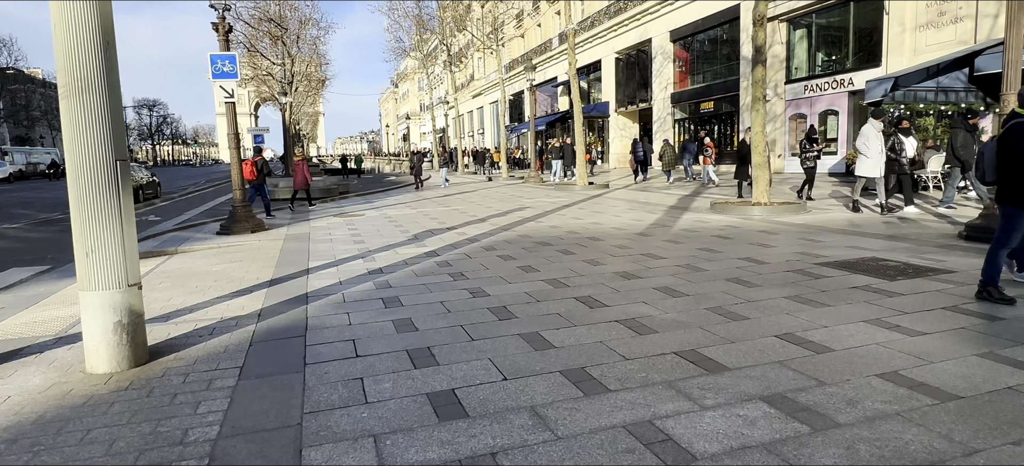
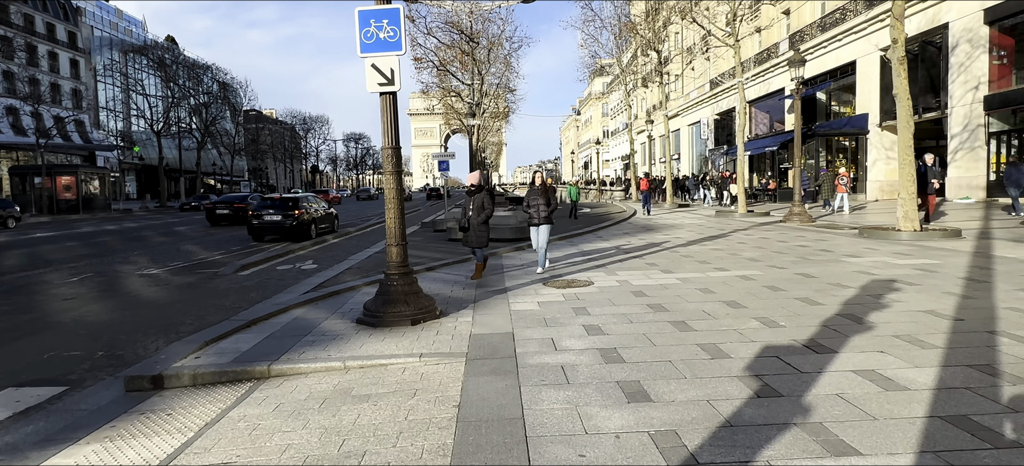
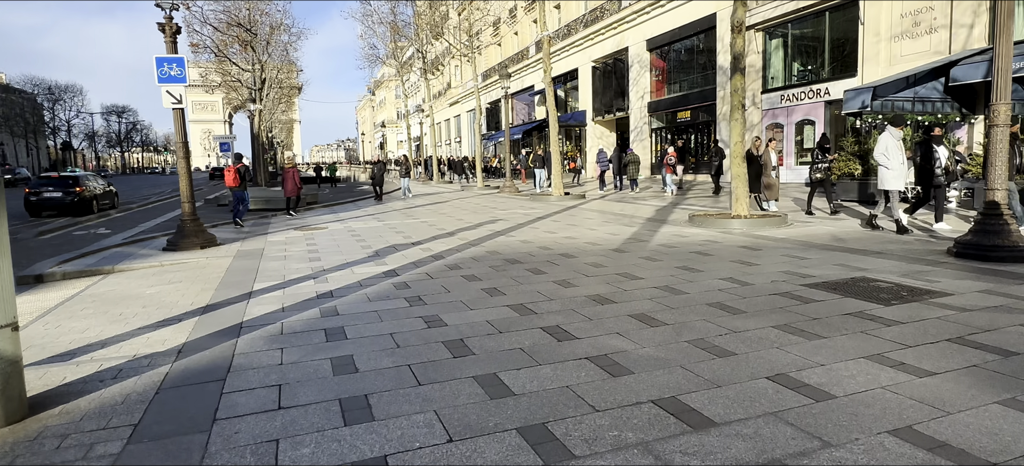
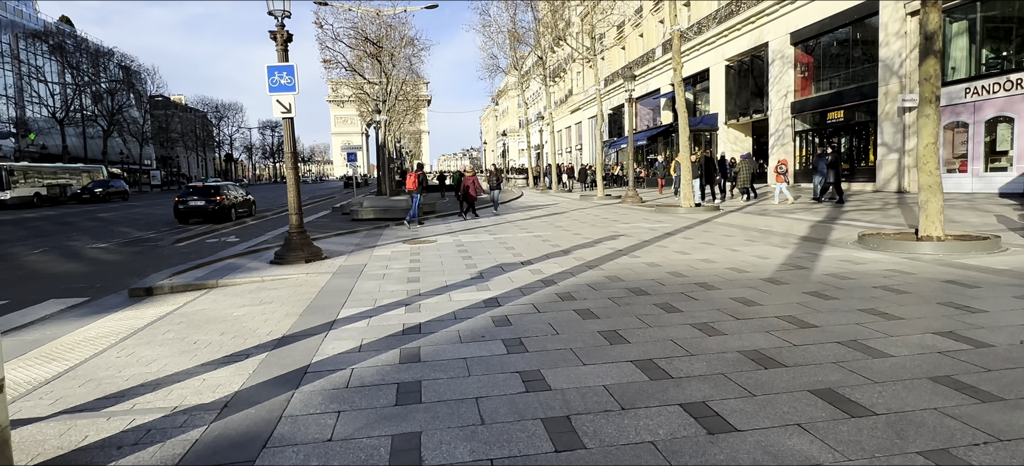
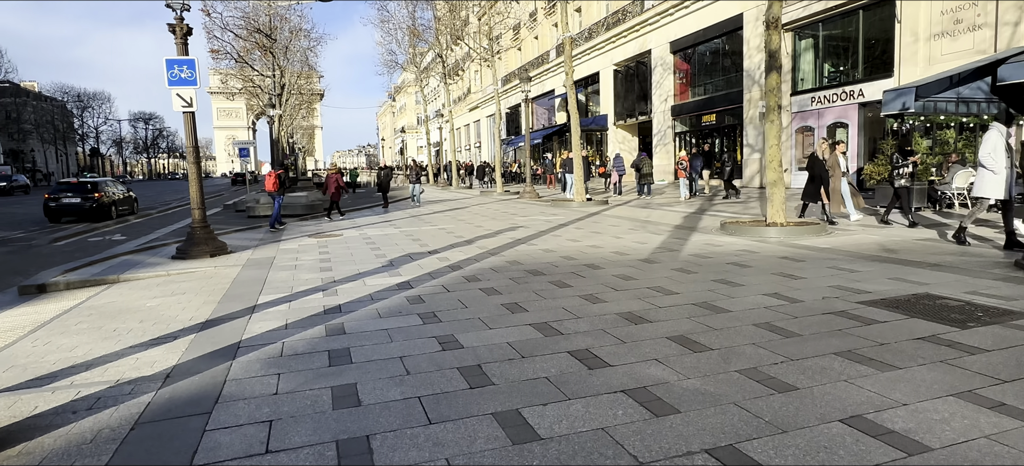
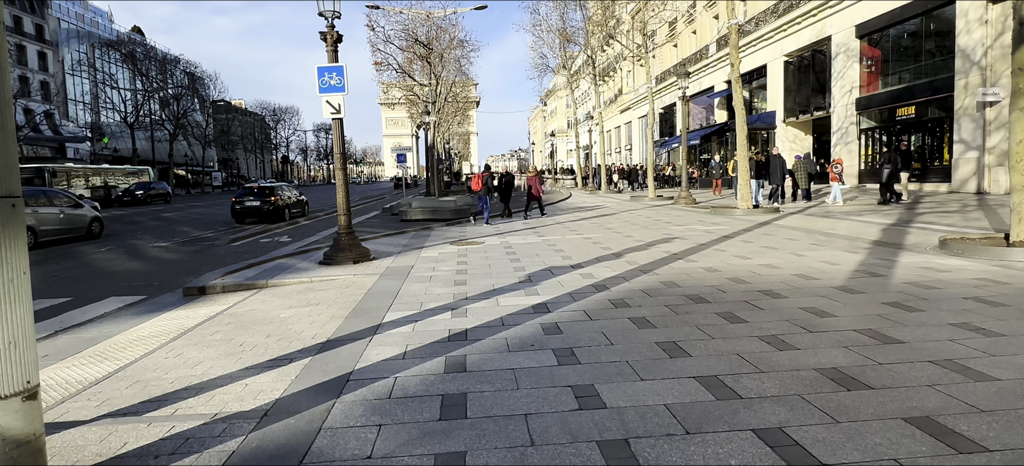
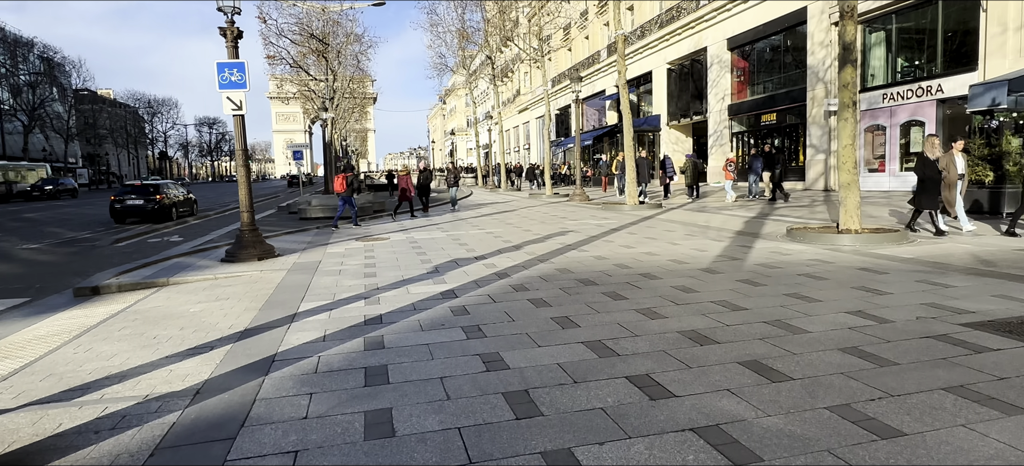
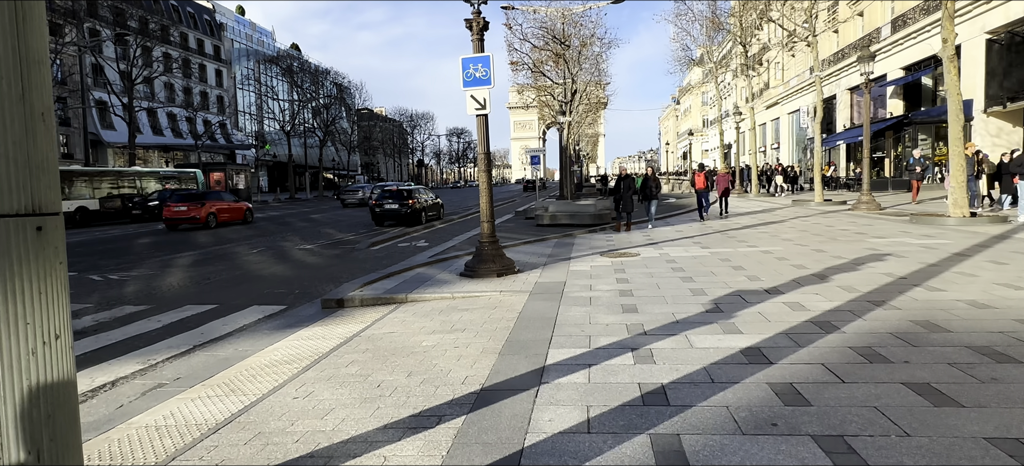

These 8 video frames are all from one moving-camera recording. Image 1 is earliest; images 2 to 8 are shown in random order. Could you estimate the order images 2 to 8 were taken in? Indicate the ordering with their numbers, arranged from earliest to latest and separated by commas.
3, 5, 7, 4, 6, 8, 2
